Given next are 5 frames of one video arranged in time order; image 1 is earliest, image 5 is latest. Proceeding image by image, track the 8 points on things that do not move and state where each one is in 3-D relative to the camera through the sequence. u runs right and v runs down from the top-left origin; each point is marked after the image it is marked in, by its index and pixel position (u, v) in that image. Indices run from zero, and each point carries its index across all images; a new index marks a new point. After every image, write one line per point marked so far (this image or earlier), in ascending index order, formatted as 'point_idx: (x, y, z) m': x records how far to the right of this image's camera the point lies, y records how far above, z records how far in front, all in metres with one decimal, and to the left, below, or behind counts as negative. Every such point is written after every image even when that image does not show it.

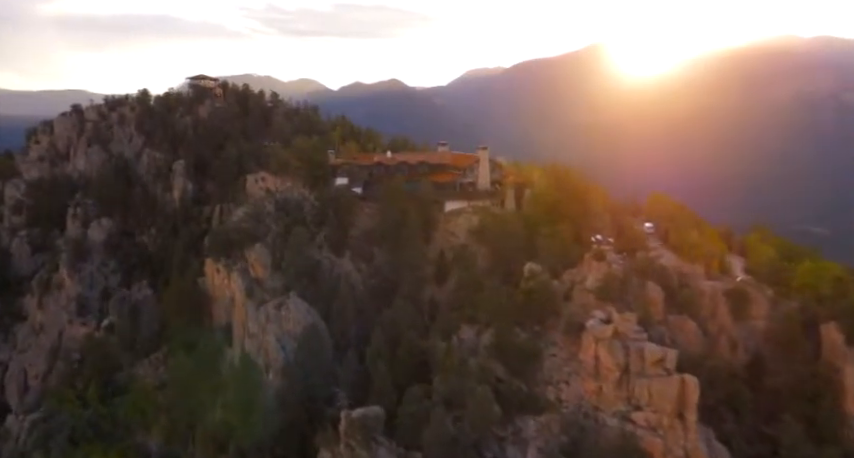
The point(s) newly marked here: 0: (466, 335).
0: (+1.0, -2.9, +16.3) m
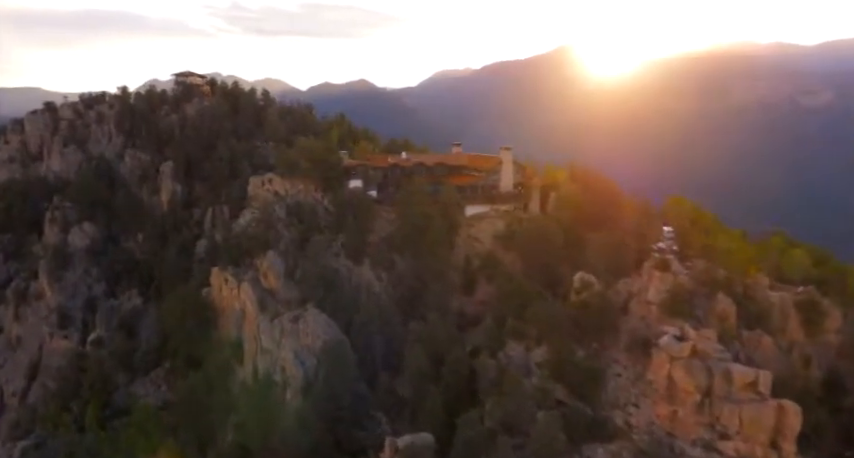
0: (+2.2, -3.1, +15.1) m
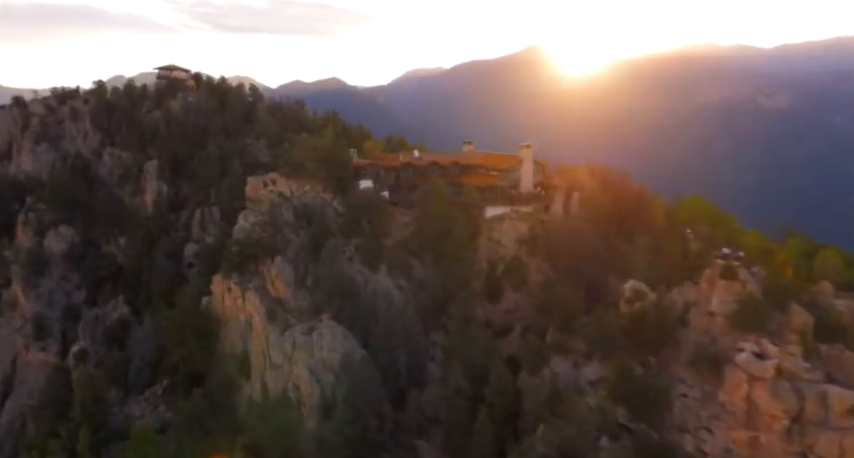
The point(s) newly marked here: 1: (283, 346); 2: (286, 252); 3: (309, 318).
0: (+3.1, -3.3, +13.9) m
1: (-4.3, -3.5, +17.6) m
2: (-4.6, -0.8, +19.3) m
3: (-3.7, -2.7, +18.1) m
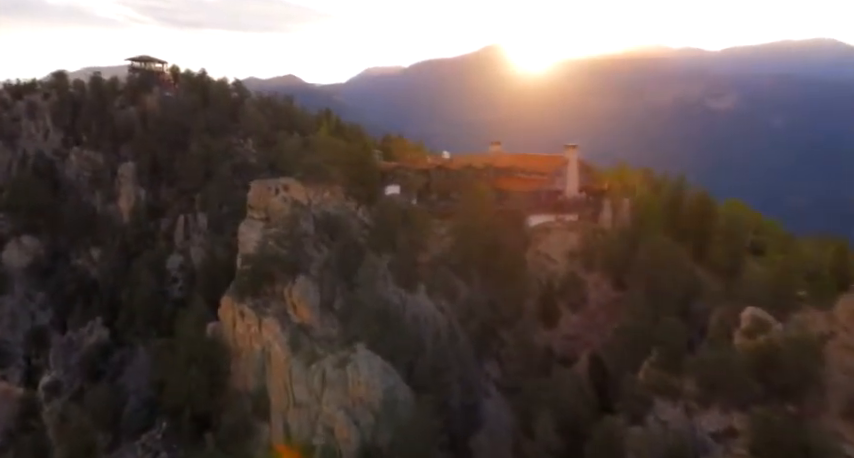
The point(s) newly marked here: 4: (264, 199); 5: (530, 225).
0: (+4.8, -3.6, +11.6) m
1: (-2.8, -3.9, +14.9) m
2: (-3.3, -1.2, +16.5) m
3: (-2.2, -3.1, +15.5) m
4: (-5.2, +0.9, +19.0) m
5: (+3.3, +0.1, +18.8) m
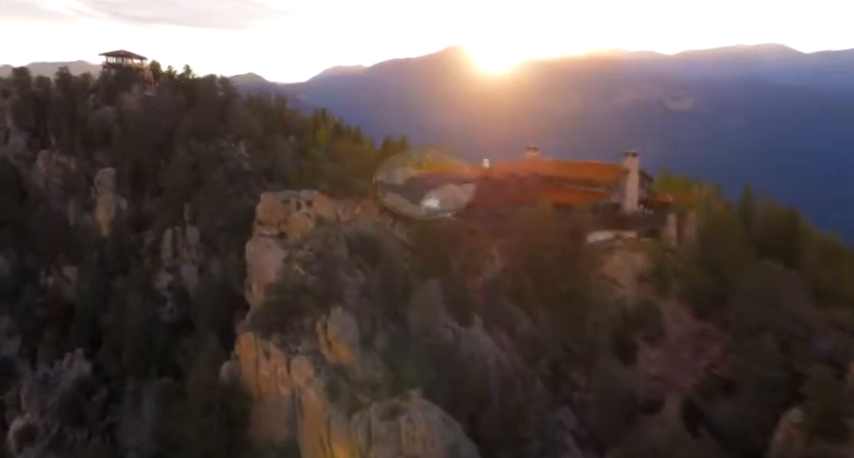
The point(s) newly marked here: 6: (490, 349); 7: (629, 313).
0: (+6.6, -4.2, +9.6) m
1: (-1.3, -4.5, +12.4) m
2: (-1.9, -1.8, +14.0) m
3: (-0.7, -3.7, +13.0) m
4: (-3.9, +0.3, +16.4) m
5: (+4.6, -0.4, +16.7) m
6: (+1.5, -2.9, +14.2) m
7: (+5.1, -2.2, +15.2) m
